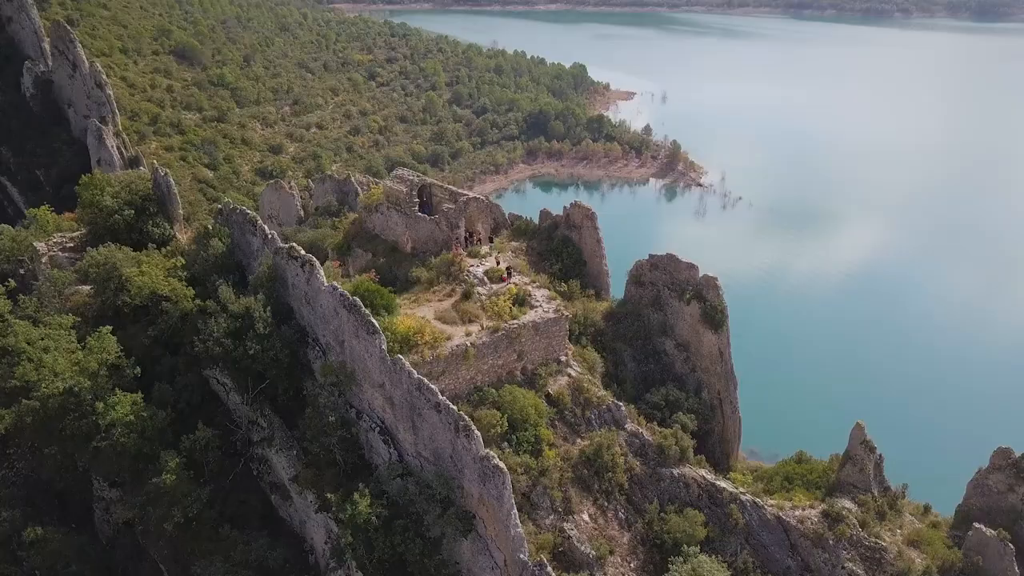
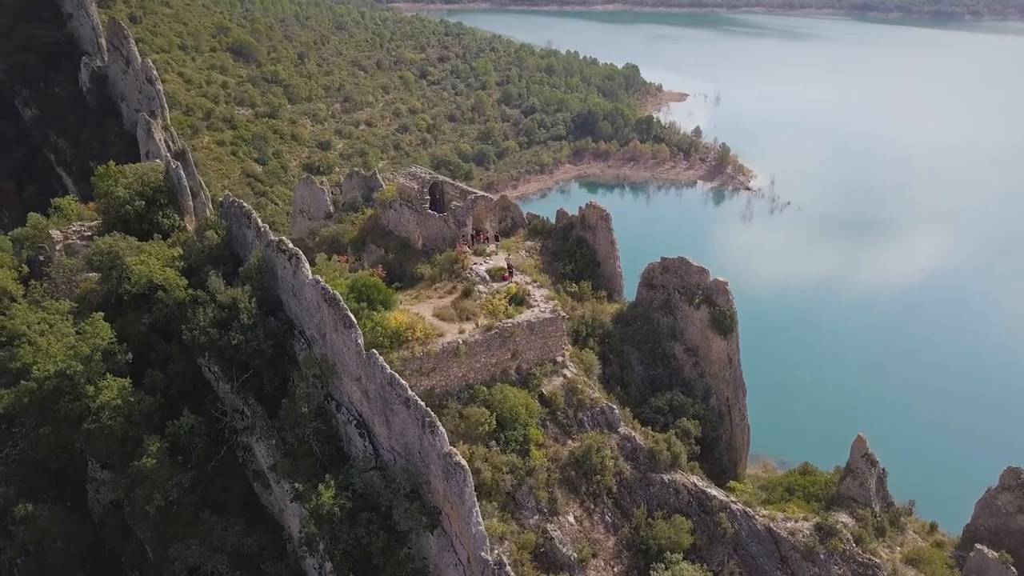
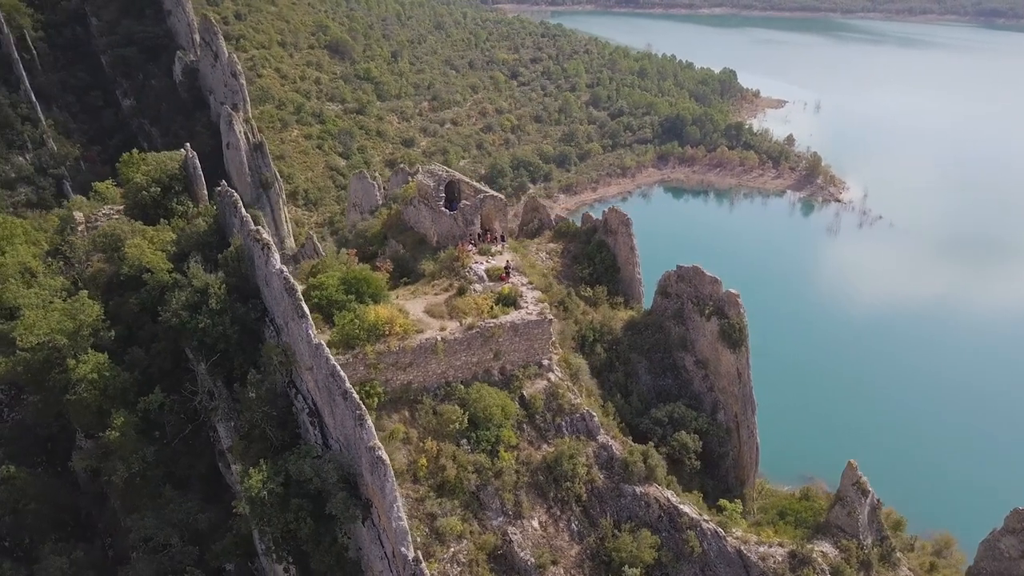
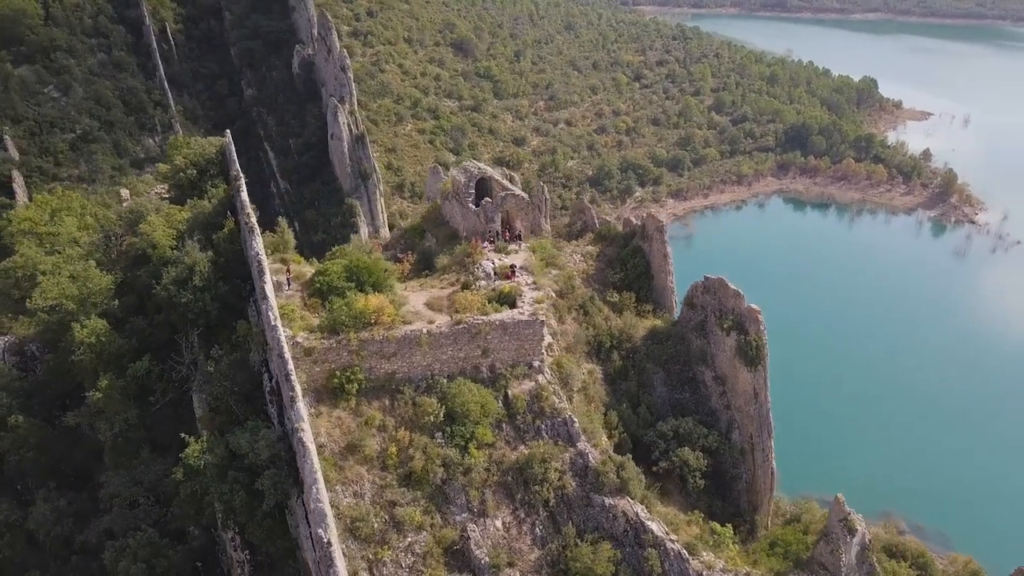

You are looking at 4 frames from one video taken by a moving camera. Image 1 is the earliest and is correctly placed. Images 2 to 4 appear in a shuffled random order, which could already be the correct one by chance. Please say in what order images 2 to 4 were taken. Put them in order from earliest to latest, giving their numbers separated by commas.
2, 3, 4
